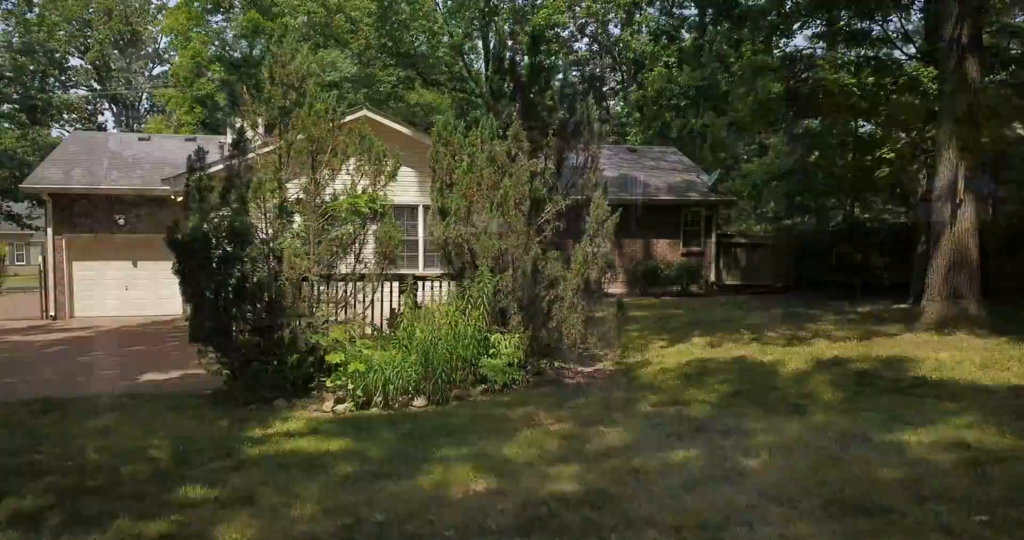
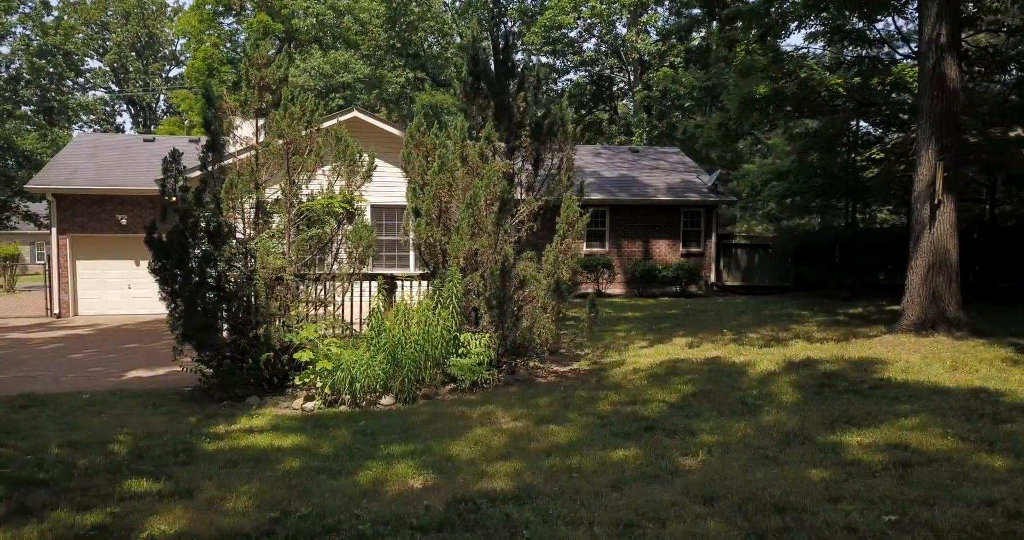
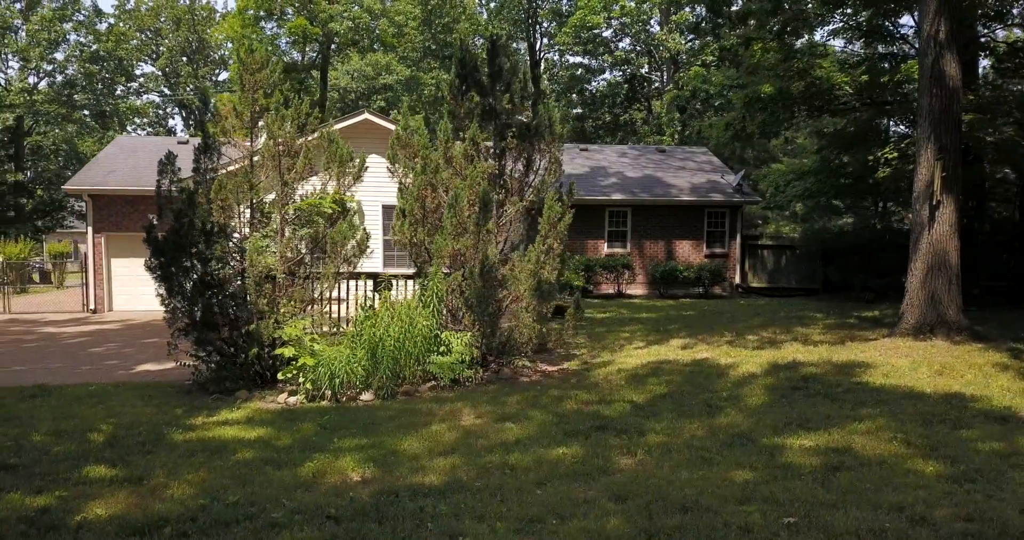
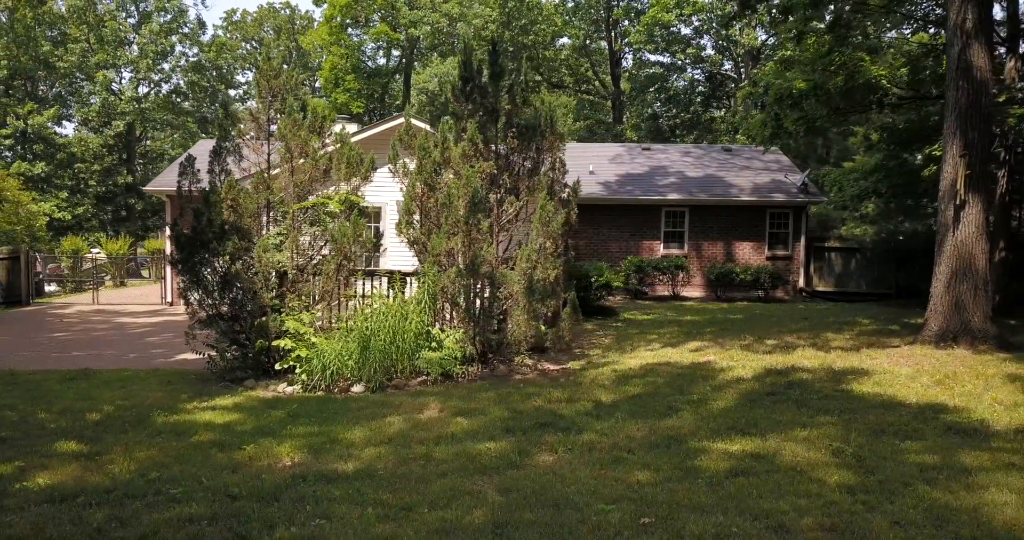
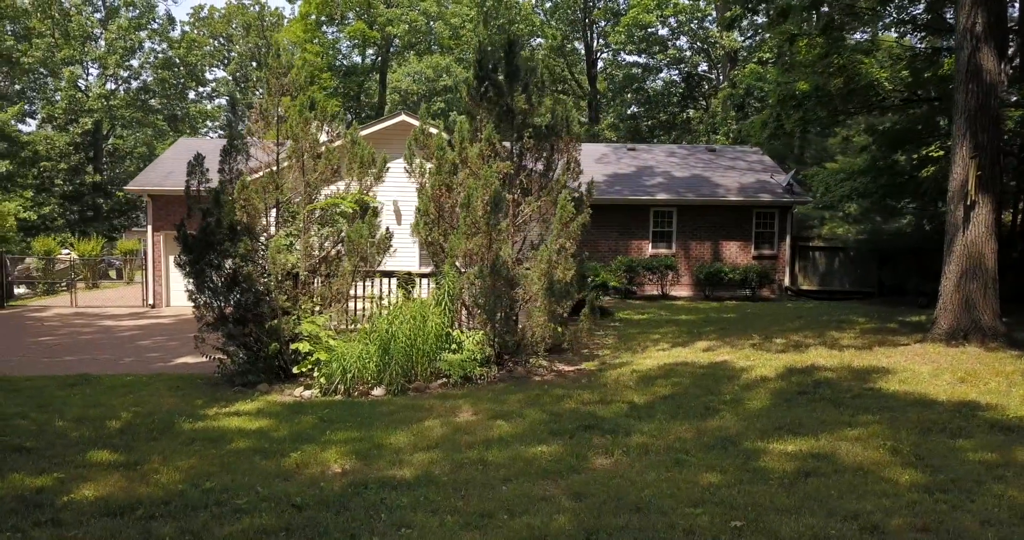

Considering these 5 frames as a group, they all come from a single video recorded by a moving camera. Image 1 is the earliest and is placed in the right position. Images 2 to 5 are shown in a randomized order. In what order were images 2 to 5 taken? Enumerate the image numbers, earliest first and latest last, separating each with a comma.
2, 3, 5, 4
